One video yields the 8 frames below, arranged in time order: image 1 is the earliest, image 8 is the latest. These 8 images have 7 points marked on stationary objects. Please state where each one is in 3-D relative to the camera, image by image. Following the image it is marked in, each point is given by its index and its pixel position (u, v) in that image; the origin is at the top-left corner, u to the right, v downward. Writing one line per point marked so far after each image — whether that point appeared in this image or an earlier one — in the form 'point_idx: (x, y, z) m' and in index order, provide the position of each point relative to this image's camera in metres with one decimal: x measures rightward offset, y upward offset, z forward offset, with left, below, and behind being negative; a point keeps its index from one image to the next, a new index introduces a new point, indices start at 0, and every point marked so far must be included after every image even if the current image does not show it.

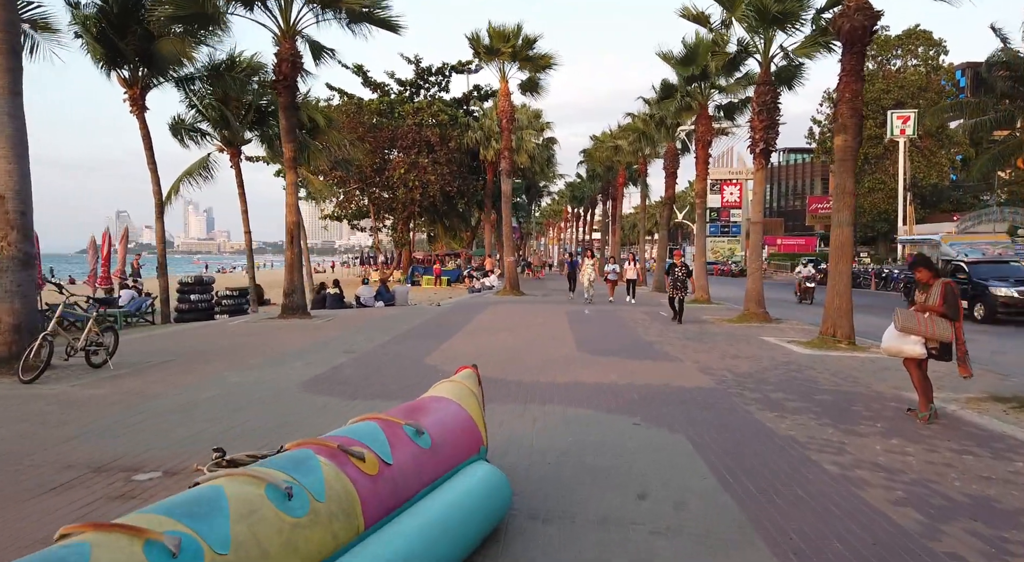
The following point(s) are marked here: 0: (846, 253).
0: (+6.1, +0.5, +11.7) m
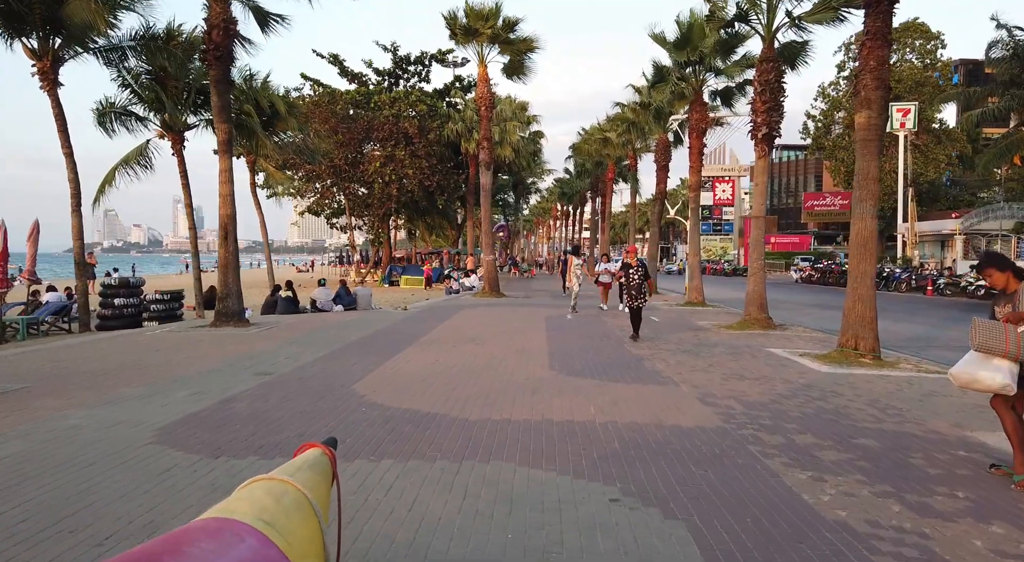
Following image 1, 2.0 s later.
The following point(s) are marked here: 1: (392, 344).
0: (+5.5, +0.5, +9.9) m
1: (-2.1, -1.1, +11.3) m
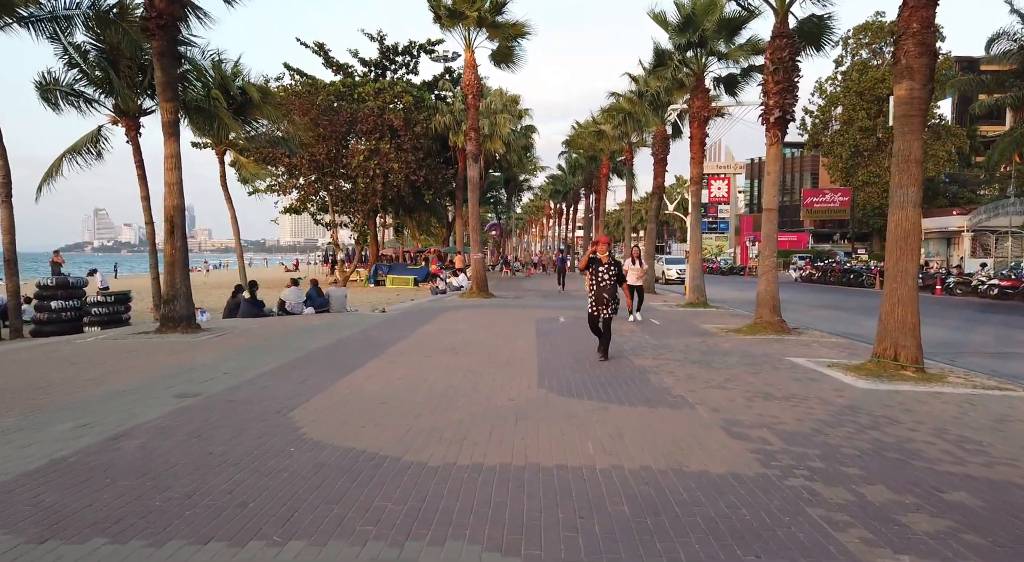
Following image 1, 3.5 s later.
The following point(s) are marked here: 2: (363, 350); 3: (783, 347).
0: (+5.3, +0.5, +8.5) m
1: (-2.4, -1.1, +9.8) m
2: (-2.4, -1.1, +10.5) m
3: (+4.8, -1.2, +11.3) m
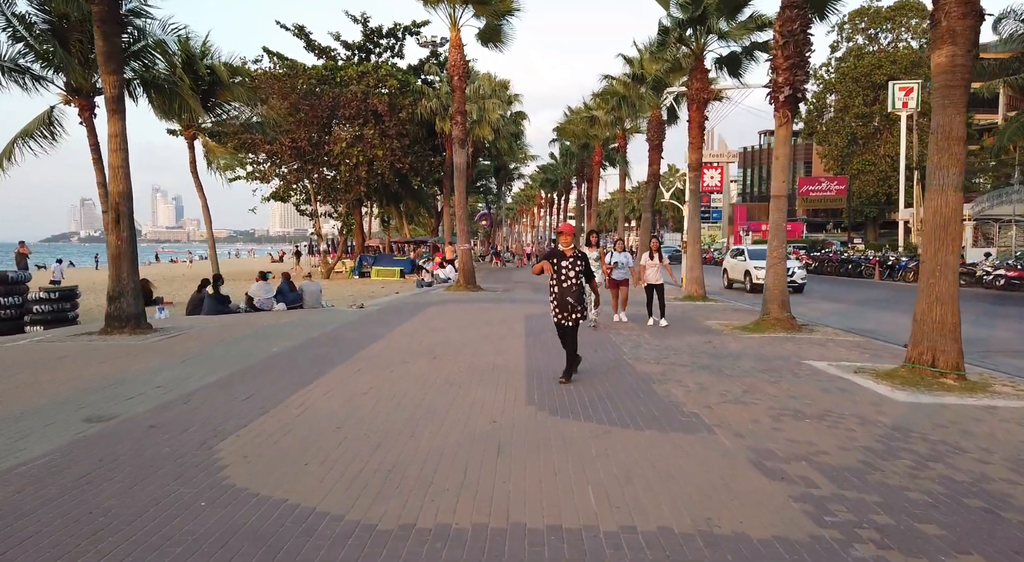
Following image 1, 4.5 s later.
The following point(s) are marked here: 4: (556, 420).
0: (+5.1, +0.5, +7.4) m
1: (-2.6, -1.1, +8.7) m
2: (-2.6, -1.1, +9.3) m
3: (+4.6, -1.1, +10.3) m
4: (+0.4, -1.2, +5.7) m
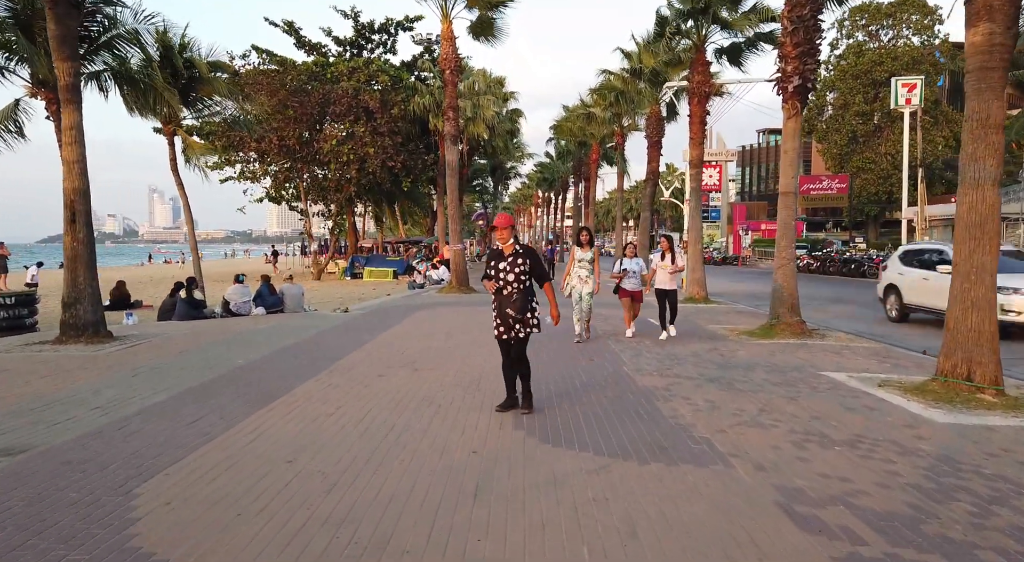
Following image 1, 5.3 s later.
0: (+5.0, +0.5, +6.6) m
1: (-2.7, -1.1, +7.9) m
2: (-2.8, -1.1, +8.5) m
3: (+4.4, -1.1, +9.5) m
4: (+0.3, -1.3, +4.9) m
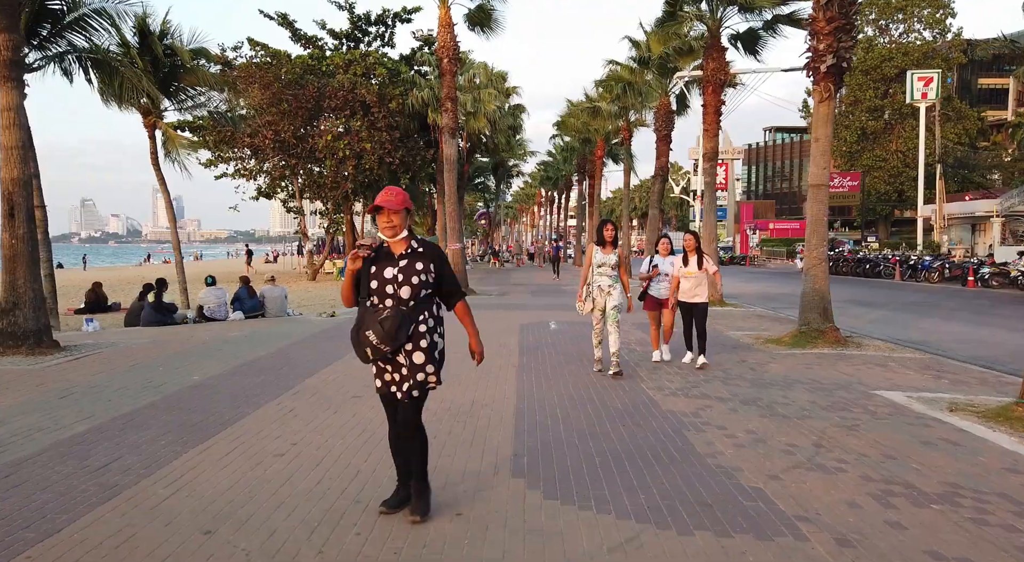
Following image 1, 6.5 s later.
0: (+5.0, +0.5, +5.4) m
1: (-2.7, -1.2, +6.7) m
2: (-2.8, -1.2, +7.4) m
3: (+4.4, -1.1, +8.3) m
4: (+0.2, -1.3, +3.7) m
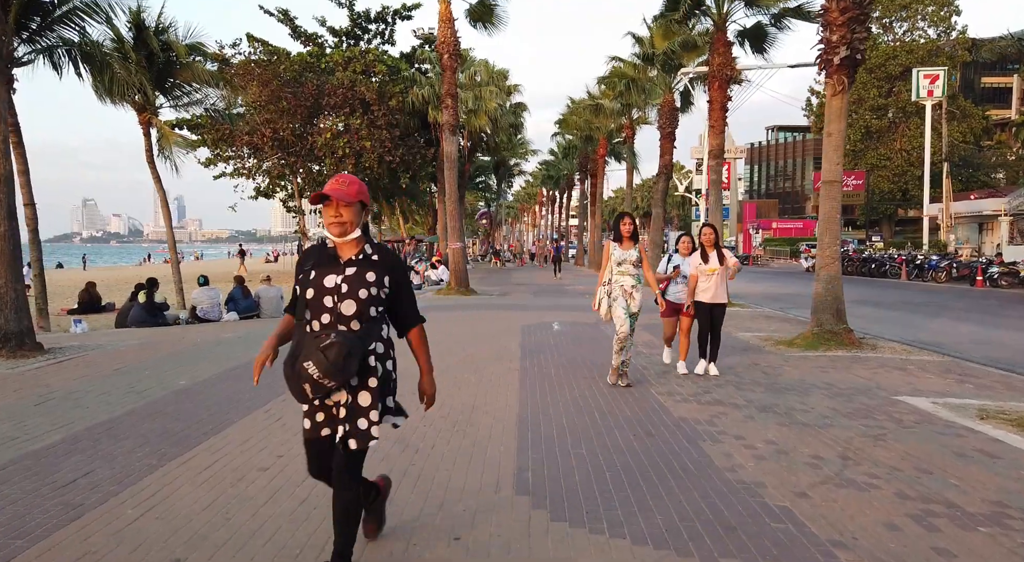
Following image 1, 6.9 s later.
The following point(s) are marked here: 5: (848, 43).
0: (+5.0, +0.5, +5.1) m
1: (-2.7, -1.2, +6.4) m
2: (-2.8, -1.2, +7.0) m
3: (+4.5, -1.1, +7.9) m
4: (+0.3, -1.3, +3.3) m
5: (+5.3, +3.8, +10.2) m
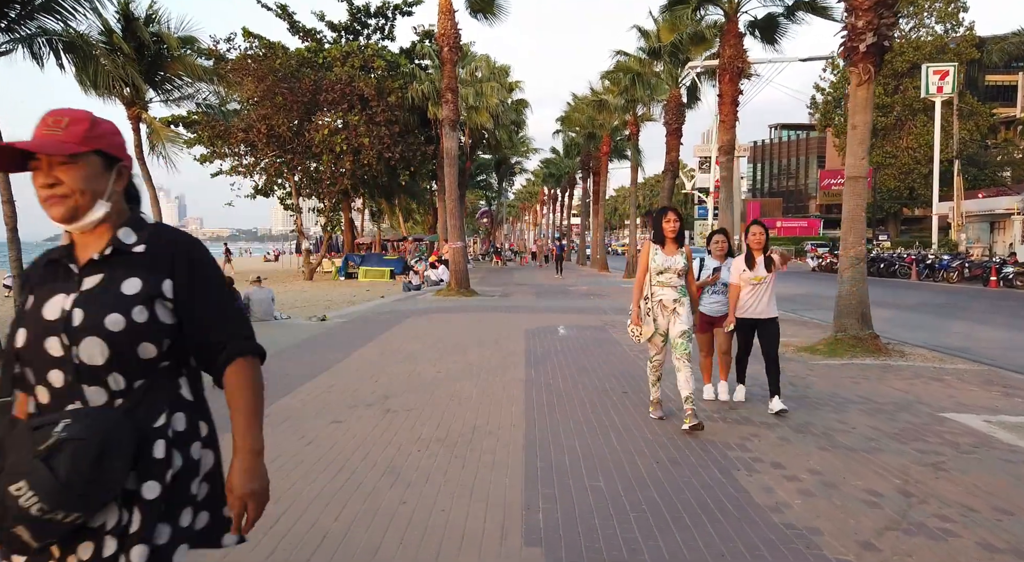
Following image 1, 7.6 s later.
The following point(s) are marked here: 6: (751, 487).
0: (+5.0, +0.4, +4.4) m
1: (-2.6, -1.2, +5.8) m
2: (-2.7, -1.2, +6.4) m
3: (+4.5, -1.2, +7.3) m
4: (+0.3, -1.4, +2.7) m
5: (+5.4, +3.7, +9.5) m
6: (+1.5, -1.3, +4.1) m
